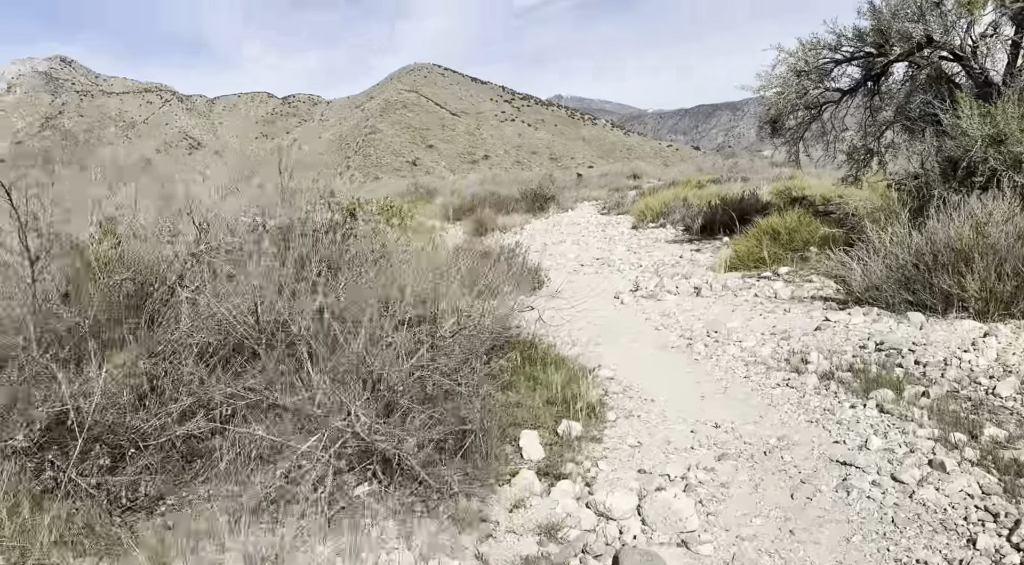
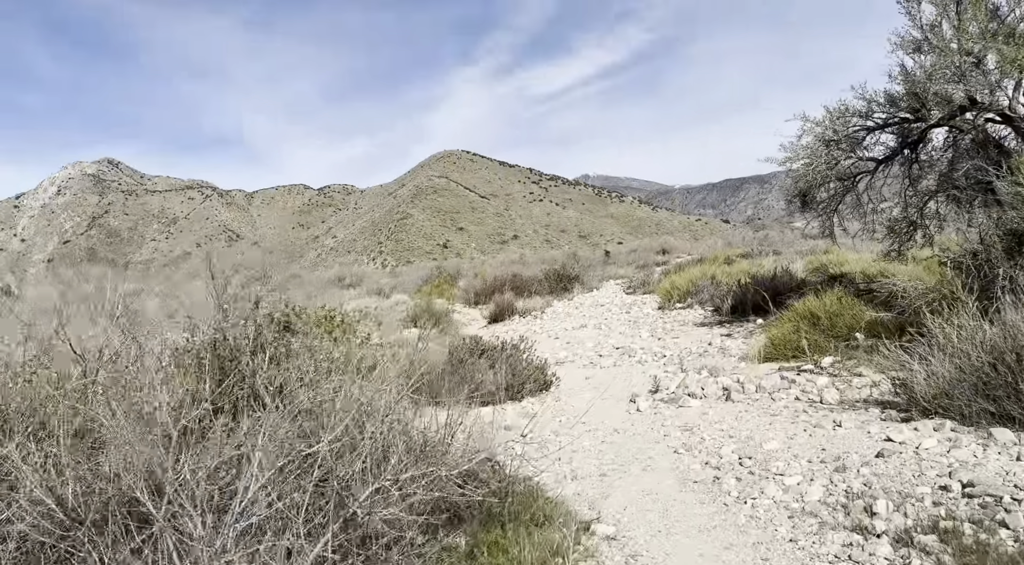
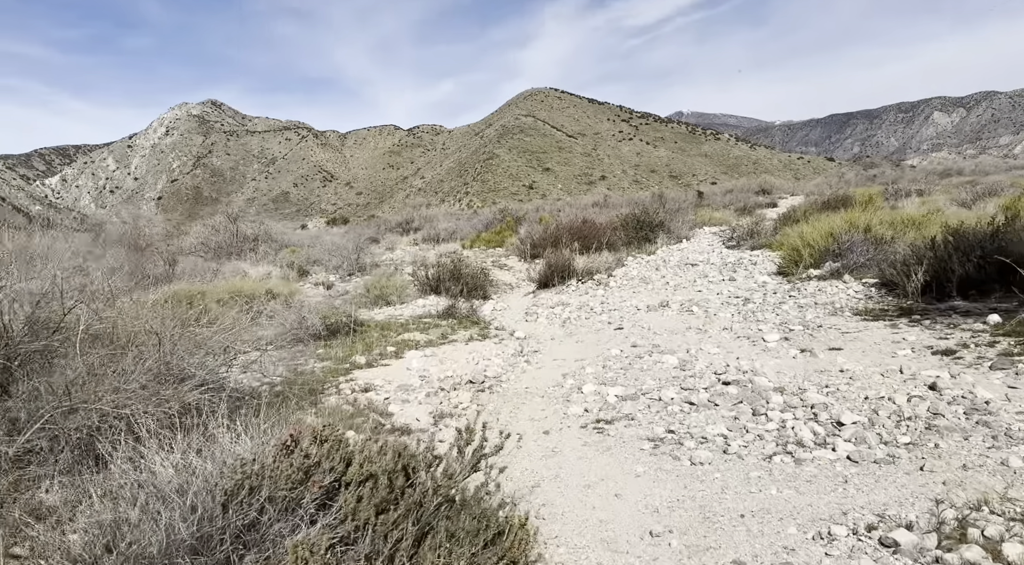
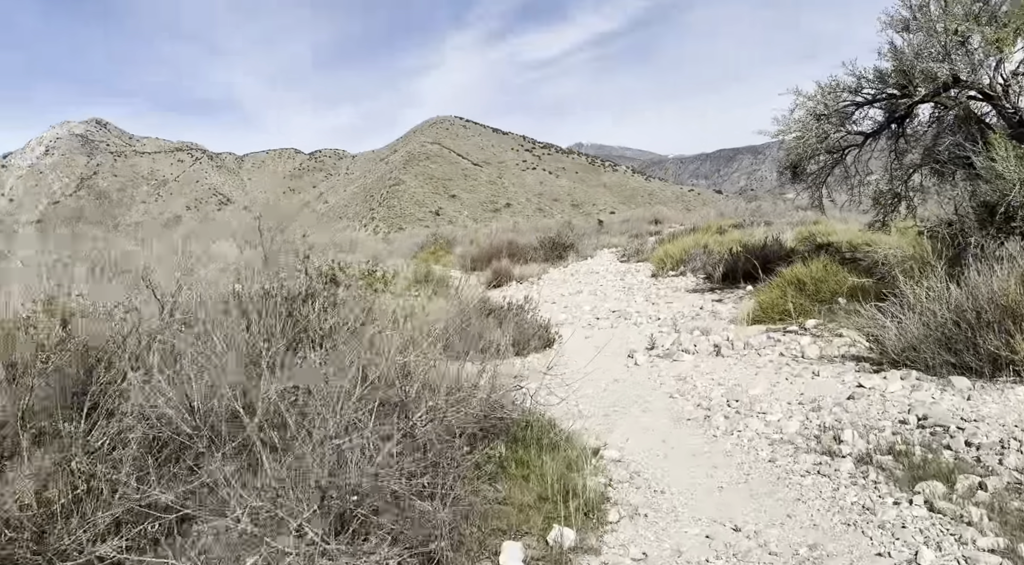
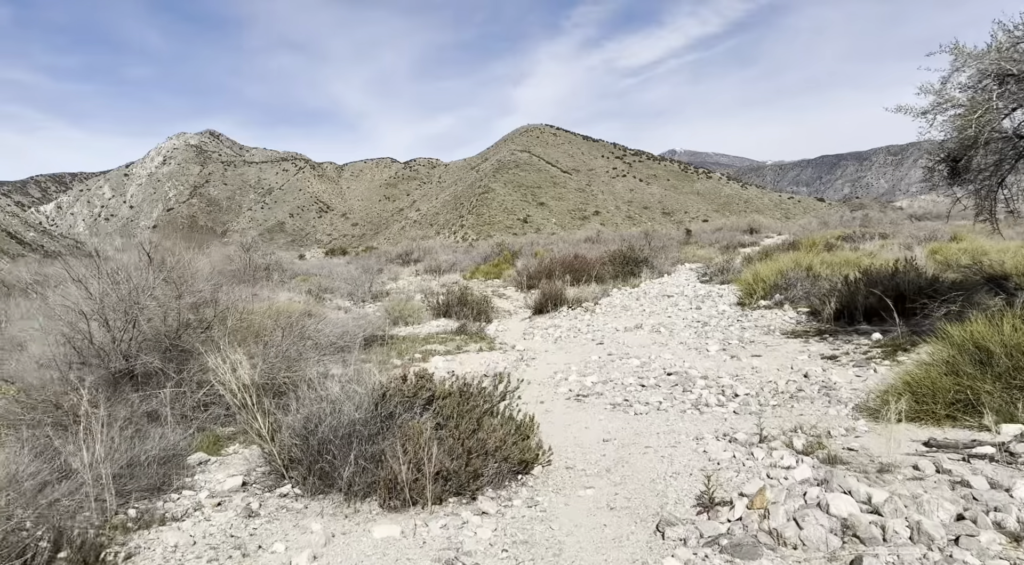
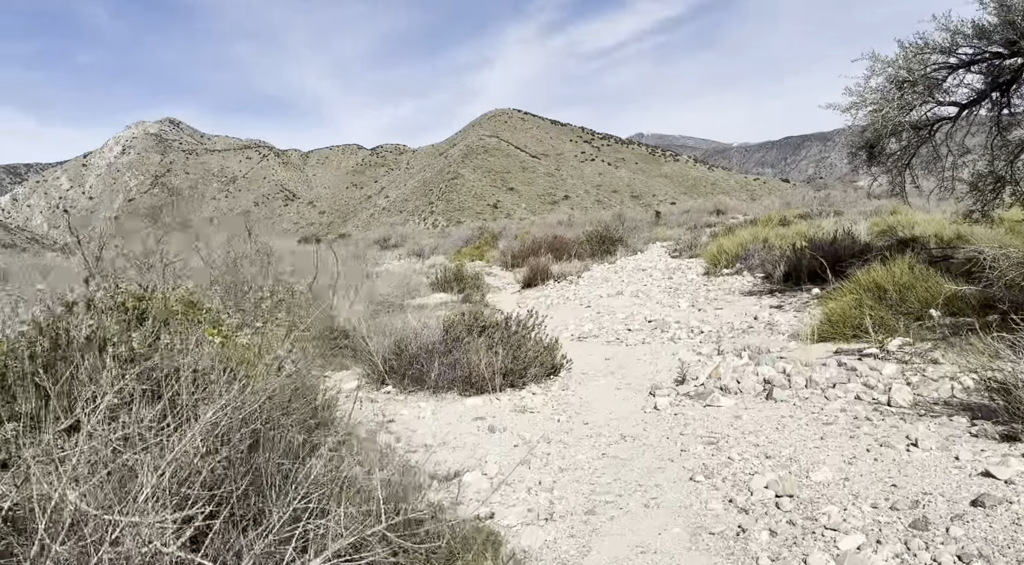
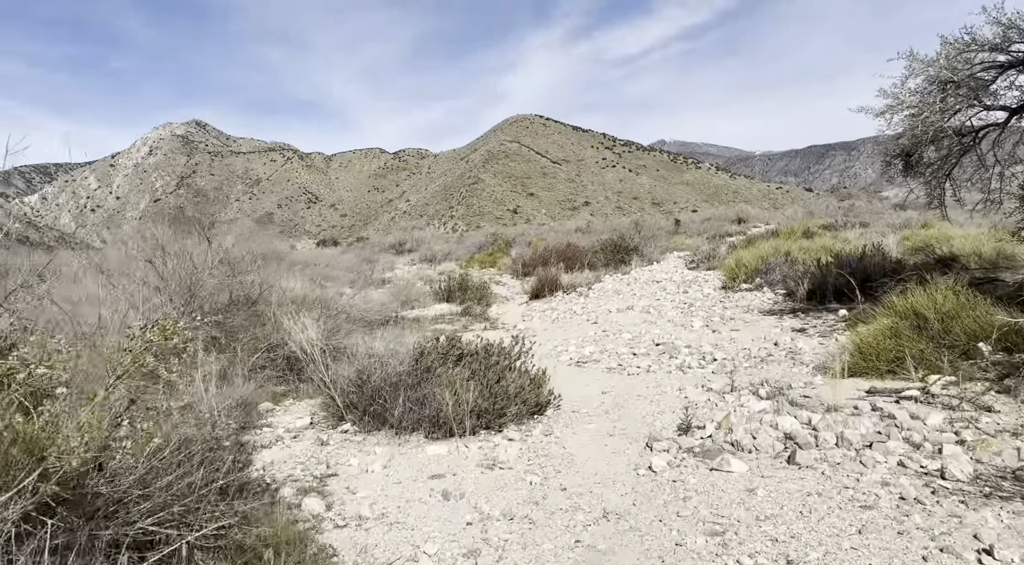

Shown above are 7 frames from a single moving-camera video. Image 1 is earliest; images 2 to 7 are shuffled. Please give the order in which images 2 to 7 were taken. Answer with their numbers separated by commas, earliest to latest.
4, 2, 6, 7, 5, 3
